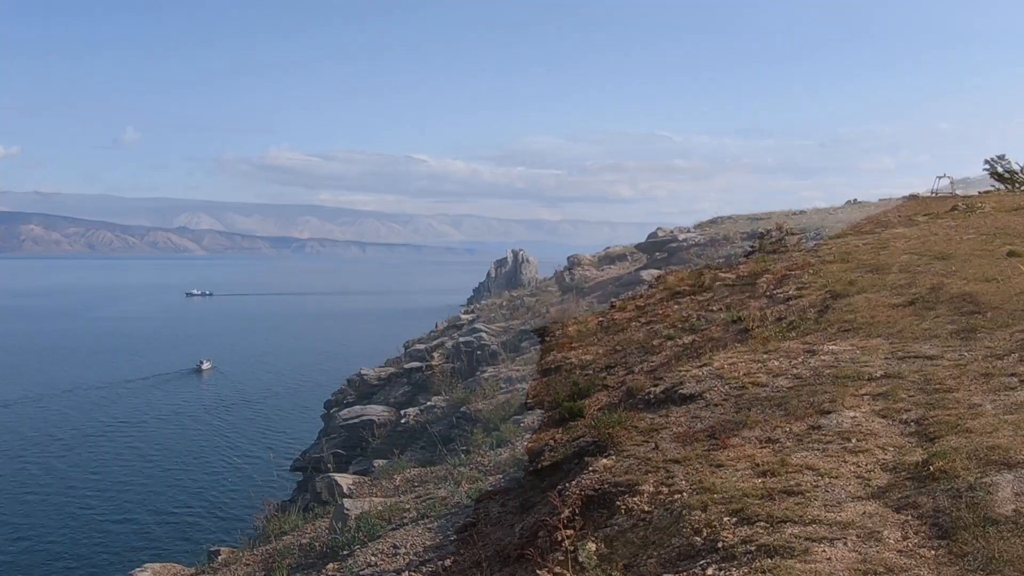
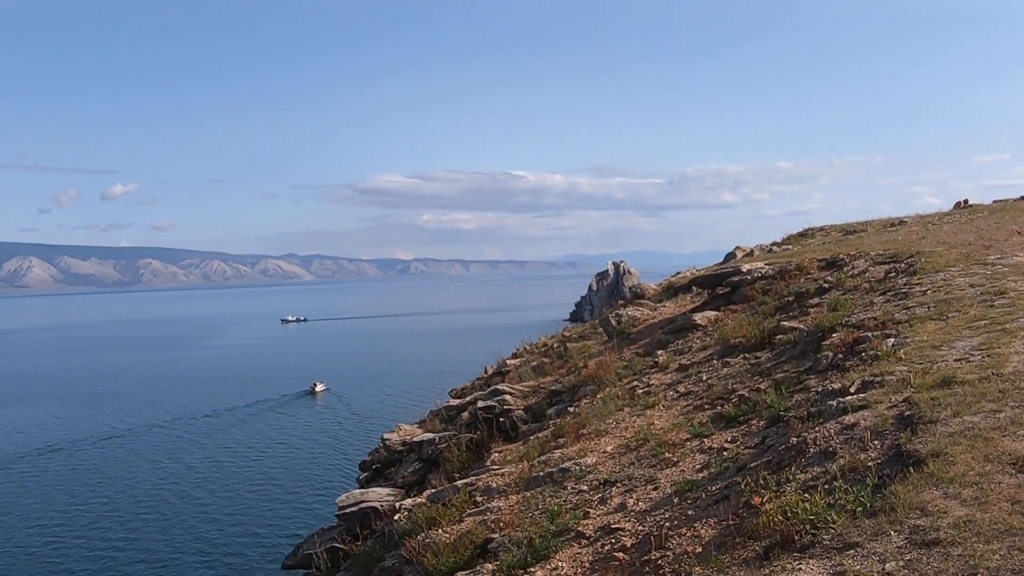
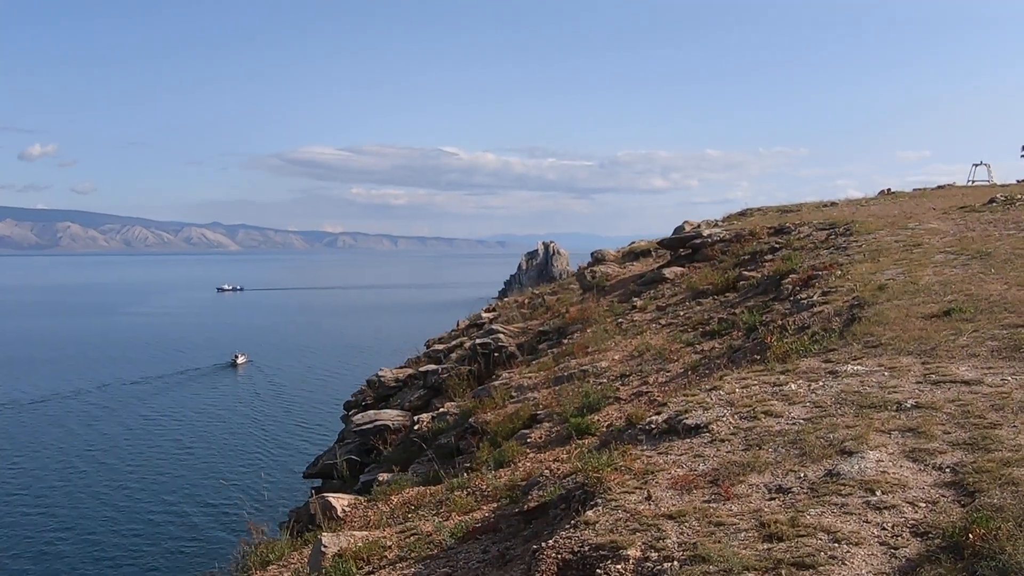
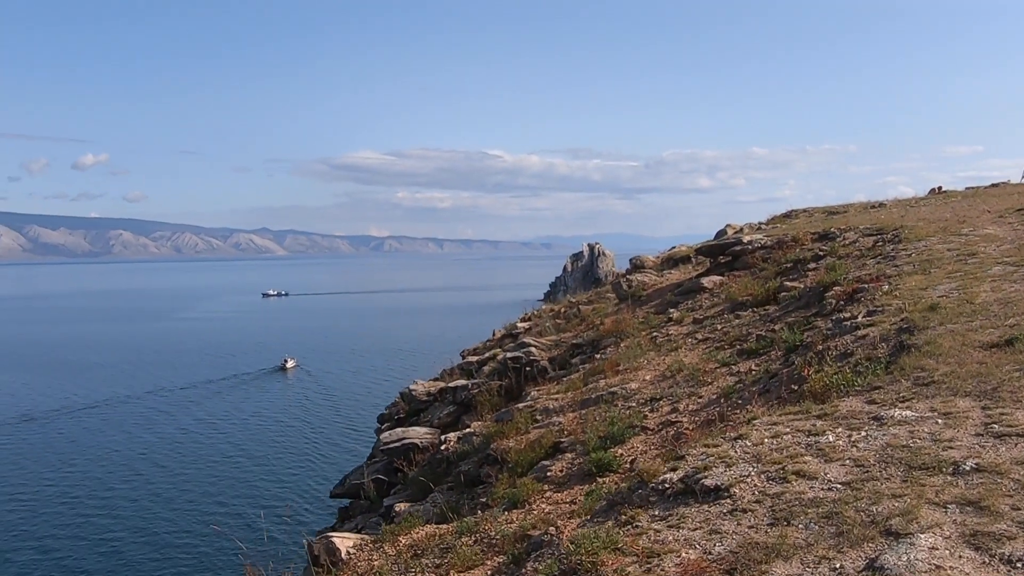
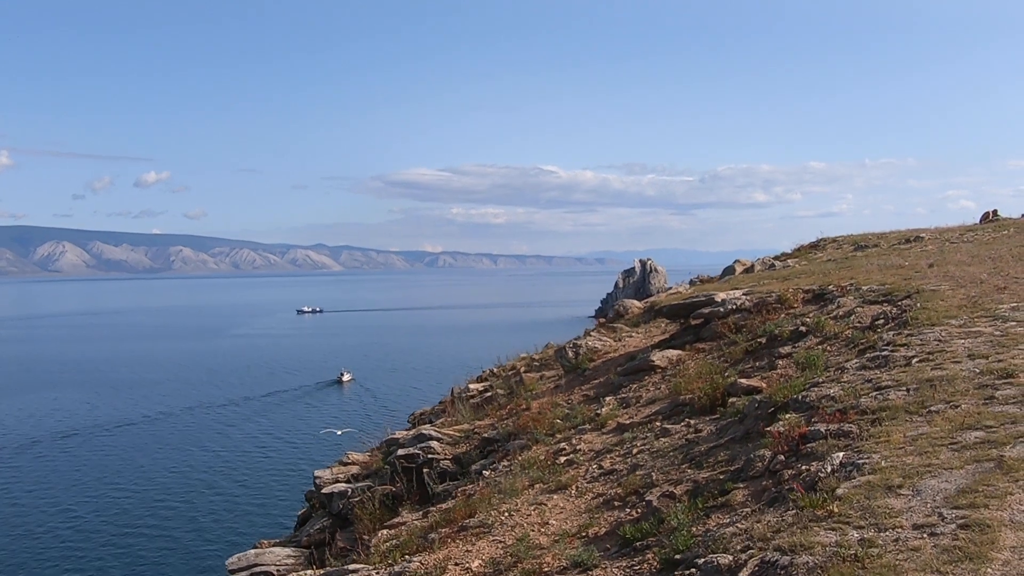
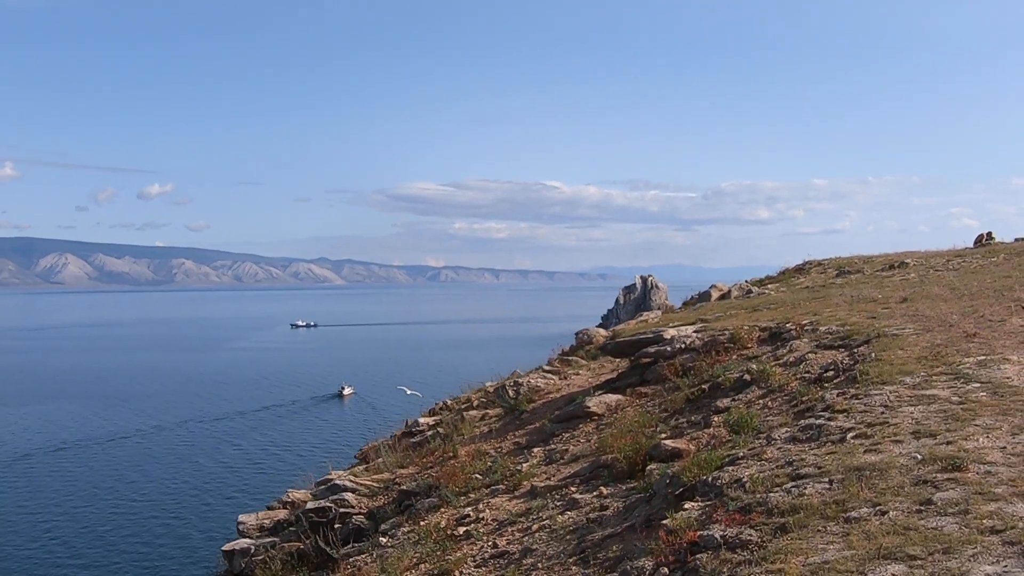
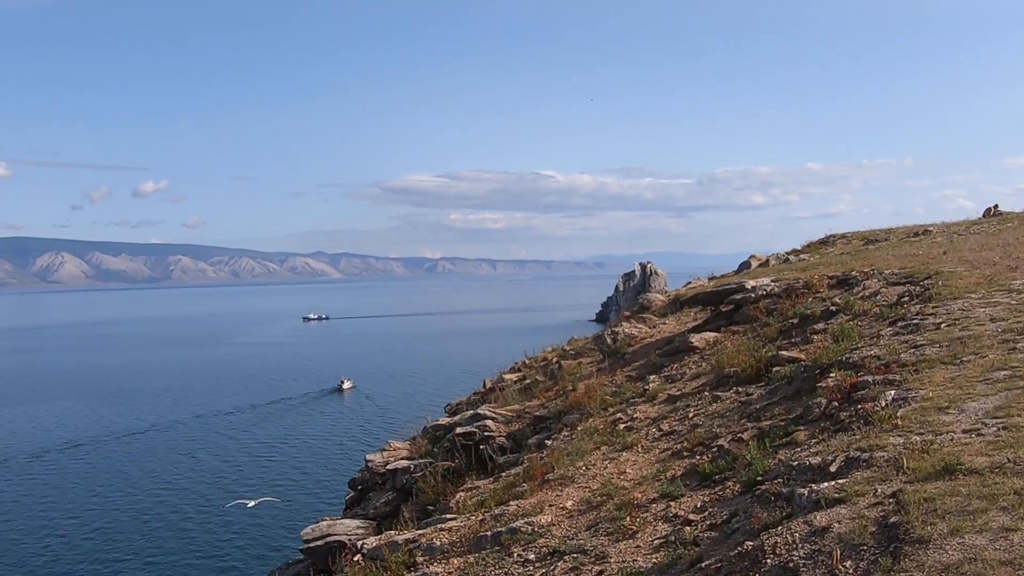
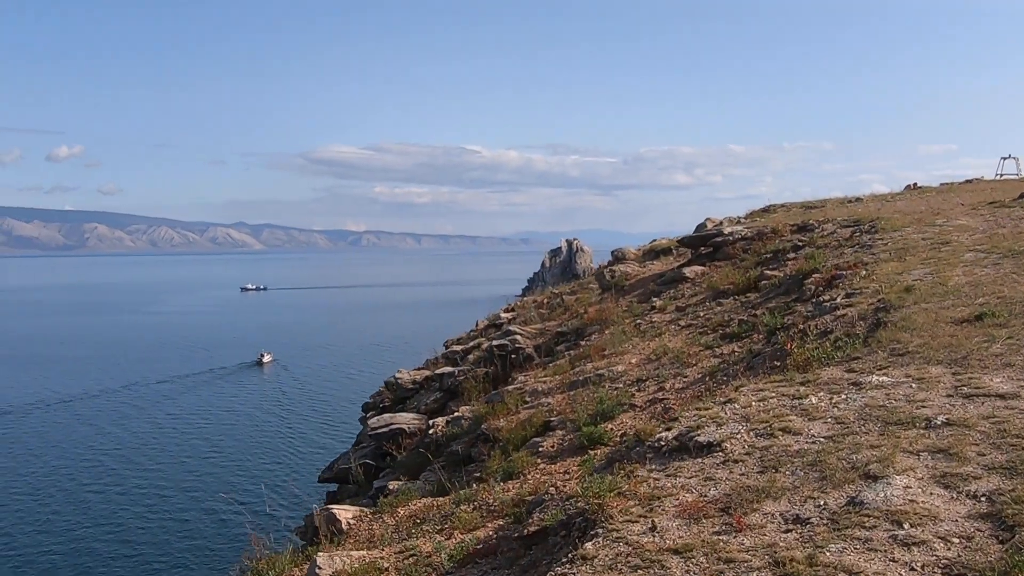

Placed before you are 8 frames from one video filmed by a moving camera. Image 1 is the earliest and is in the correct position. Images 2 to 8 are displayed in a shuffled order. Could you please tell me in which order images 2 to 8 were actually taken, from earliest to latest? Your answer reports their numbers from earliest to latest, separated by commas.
3, 8, 4, 2, 7, 5, 6
